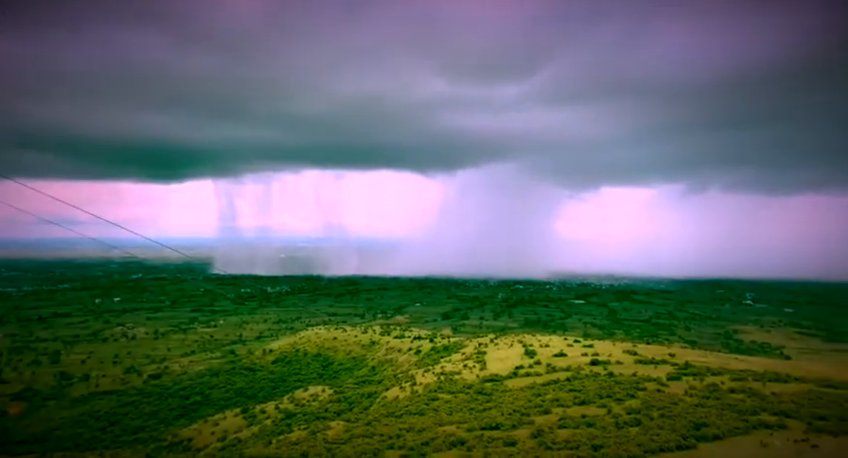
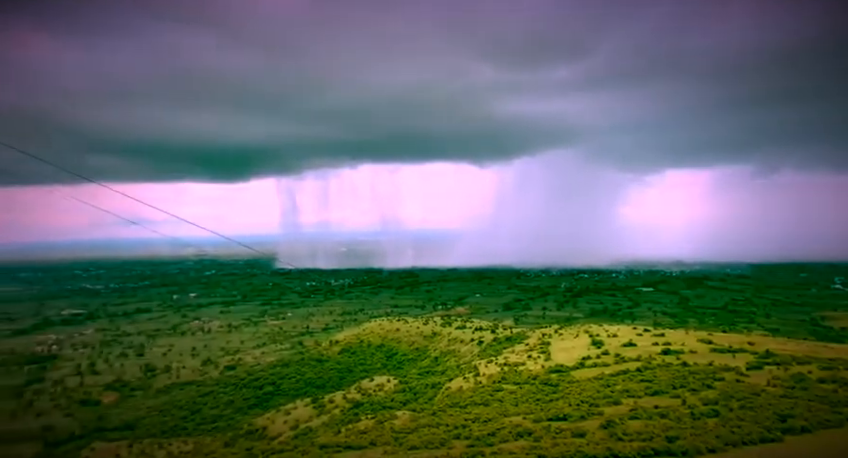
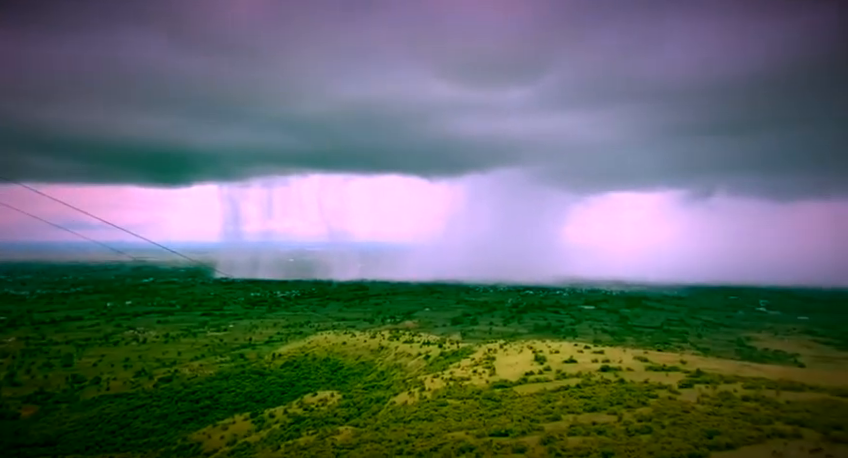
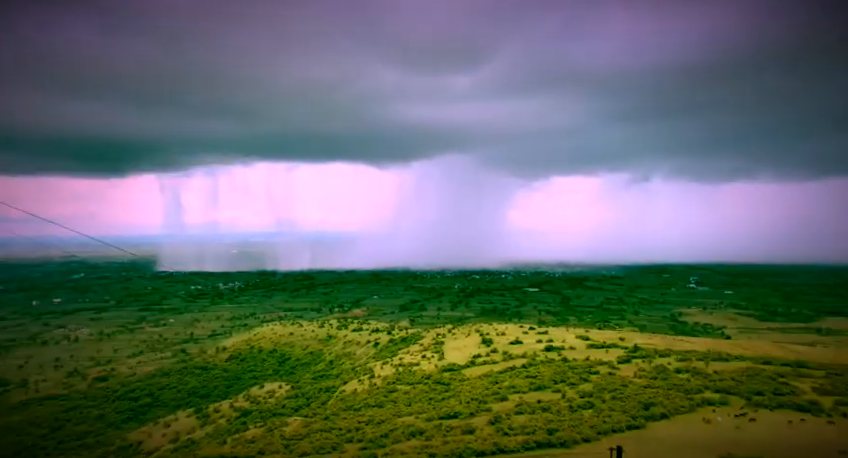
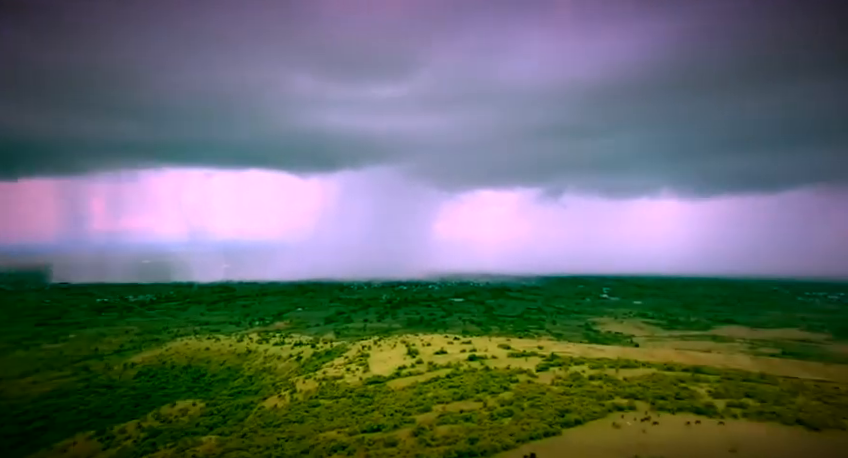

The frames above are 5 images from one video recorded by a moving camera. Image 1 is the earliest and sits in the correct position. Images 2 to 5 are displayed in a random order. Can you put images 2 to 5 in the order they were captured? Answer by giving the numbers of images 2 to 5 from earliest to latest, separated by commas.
4, 2, 3, 5
